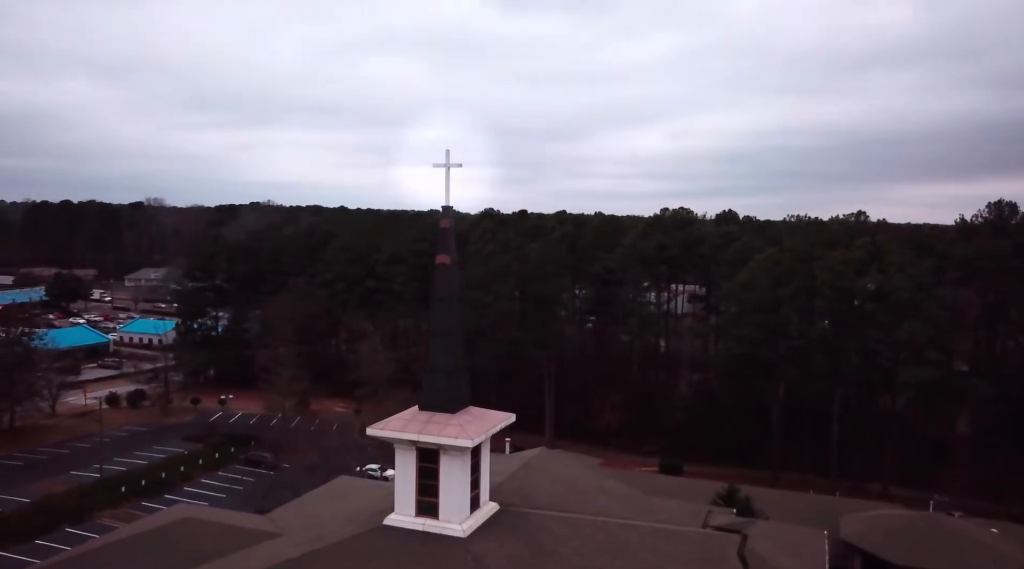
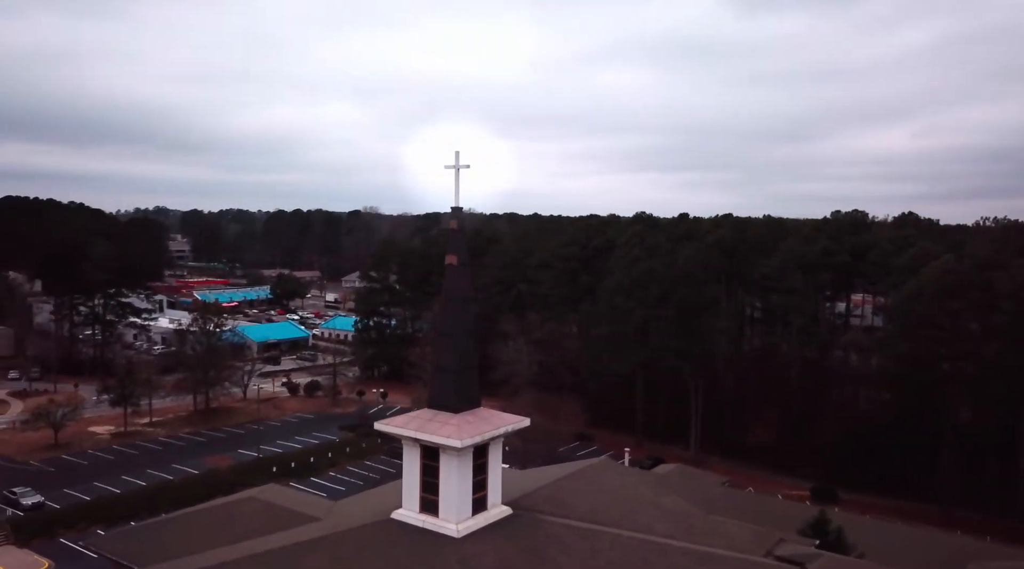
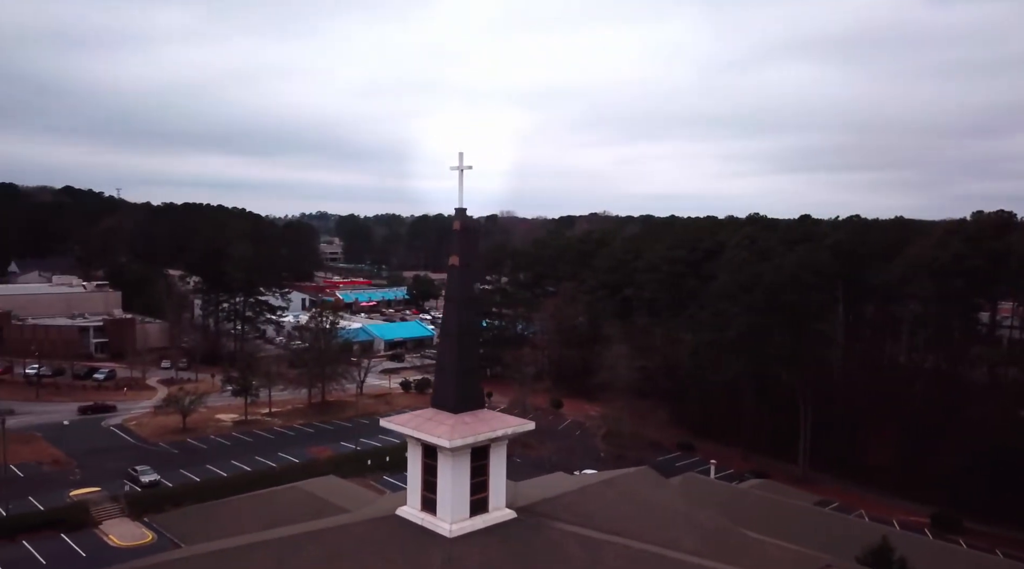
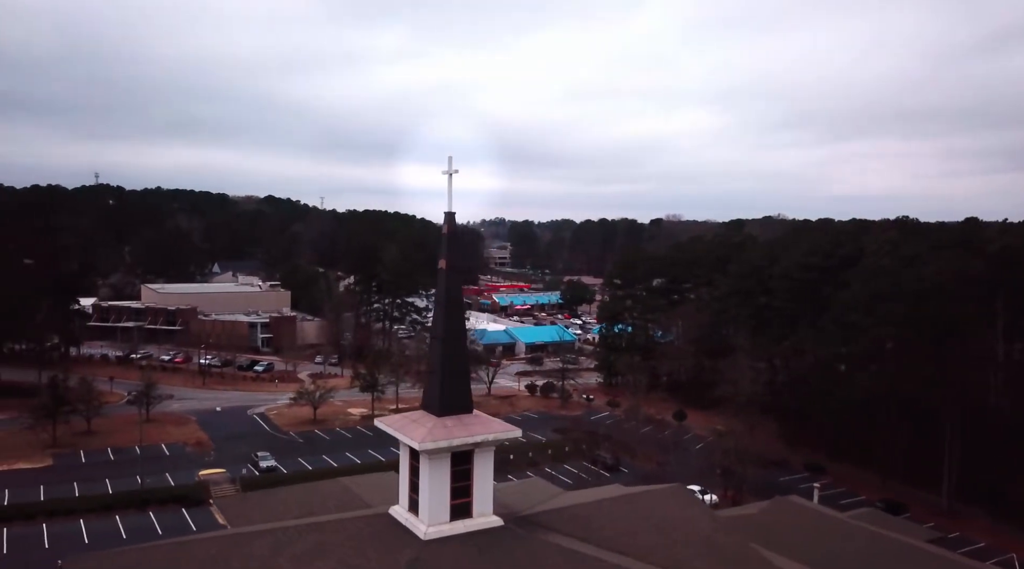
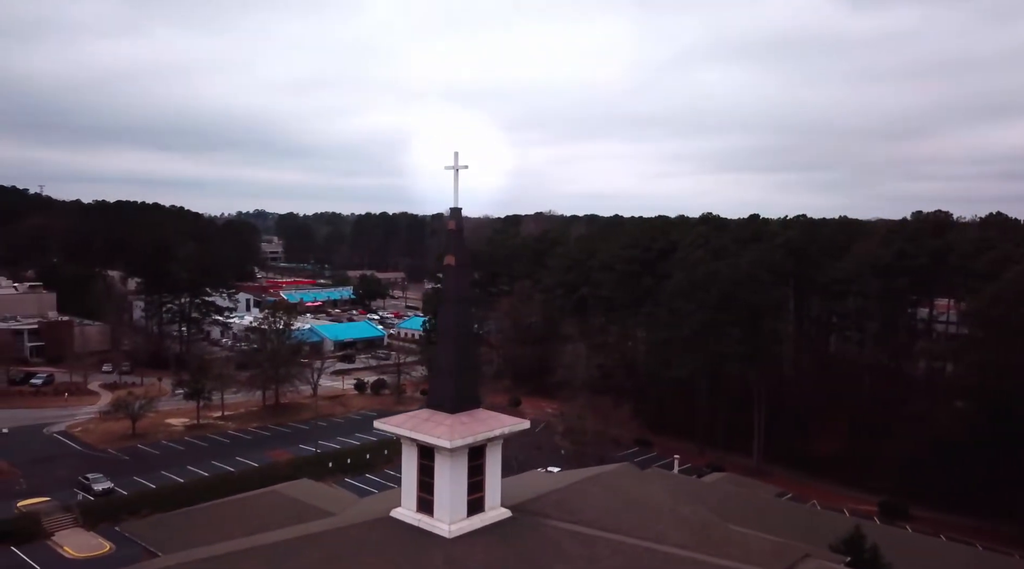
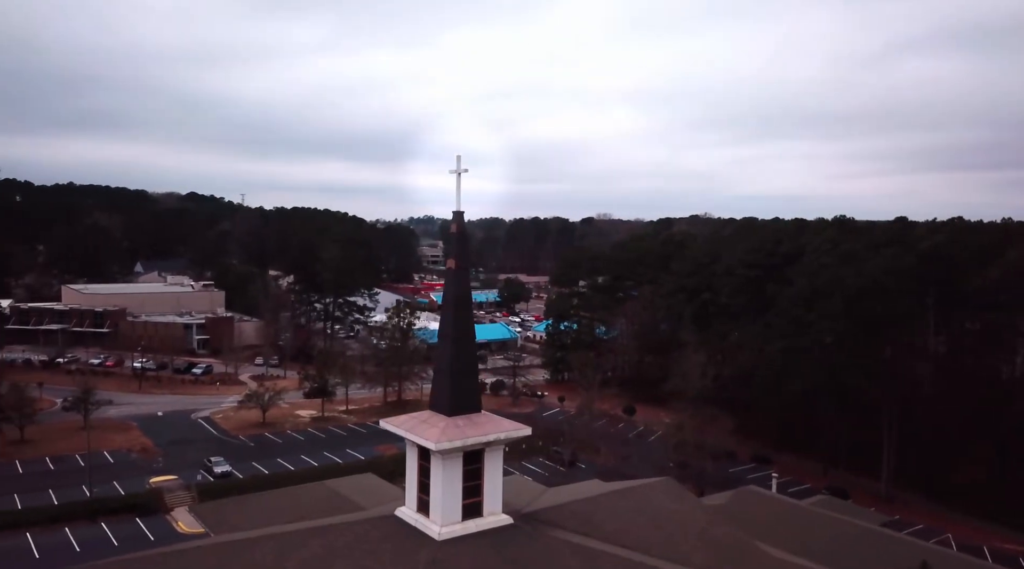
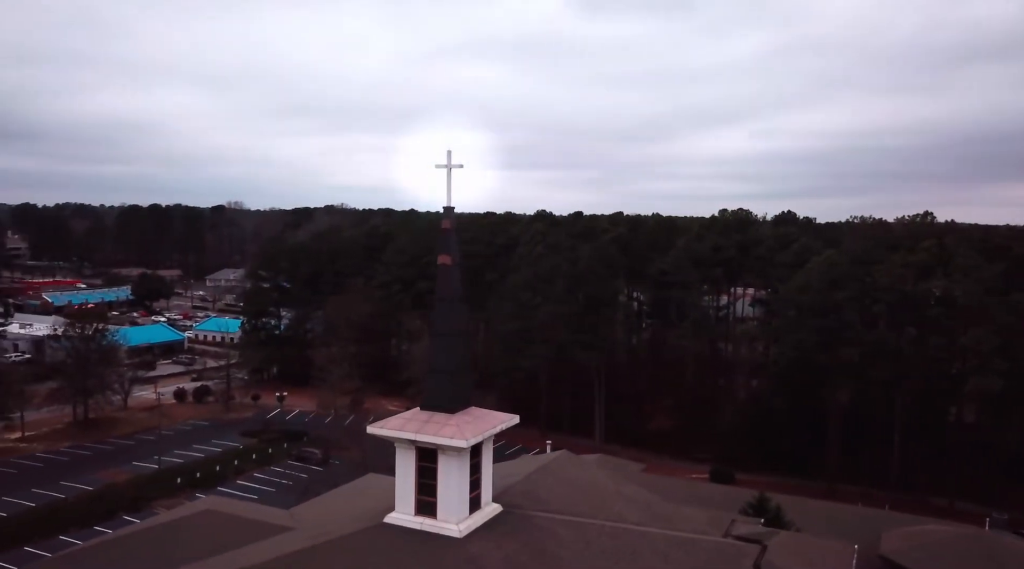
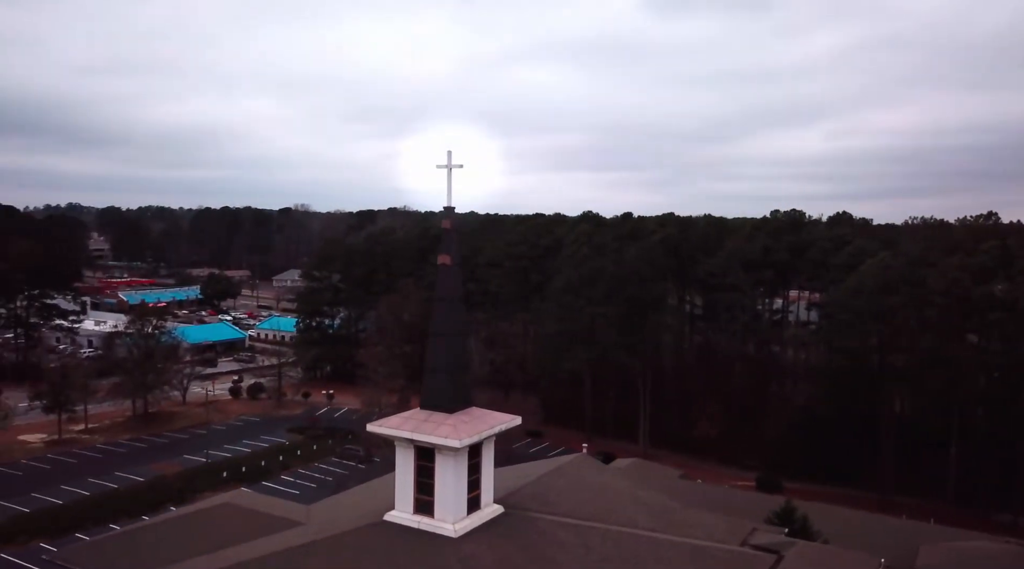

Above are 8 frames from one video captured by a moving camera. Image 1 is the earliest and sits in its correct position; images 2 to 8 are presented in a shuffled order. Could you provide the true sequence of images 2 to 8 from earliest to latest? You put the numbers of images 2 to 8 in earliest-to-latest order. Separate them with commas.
7, 8, 2, 5, 3, 6, 4
